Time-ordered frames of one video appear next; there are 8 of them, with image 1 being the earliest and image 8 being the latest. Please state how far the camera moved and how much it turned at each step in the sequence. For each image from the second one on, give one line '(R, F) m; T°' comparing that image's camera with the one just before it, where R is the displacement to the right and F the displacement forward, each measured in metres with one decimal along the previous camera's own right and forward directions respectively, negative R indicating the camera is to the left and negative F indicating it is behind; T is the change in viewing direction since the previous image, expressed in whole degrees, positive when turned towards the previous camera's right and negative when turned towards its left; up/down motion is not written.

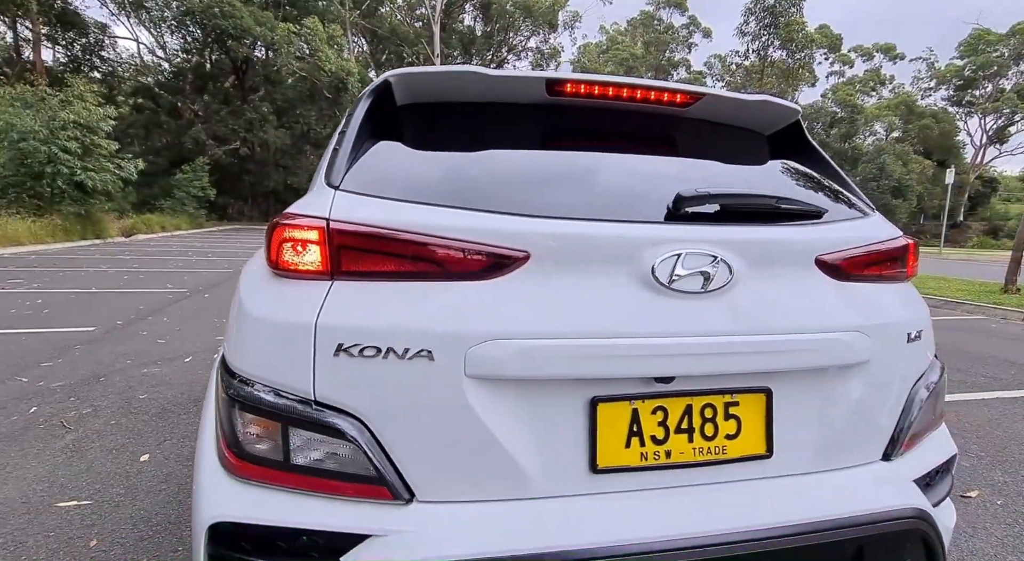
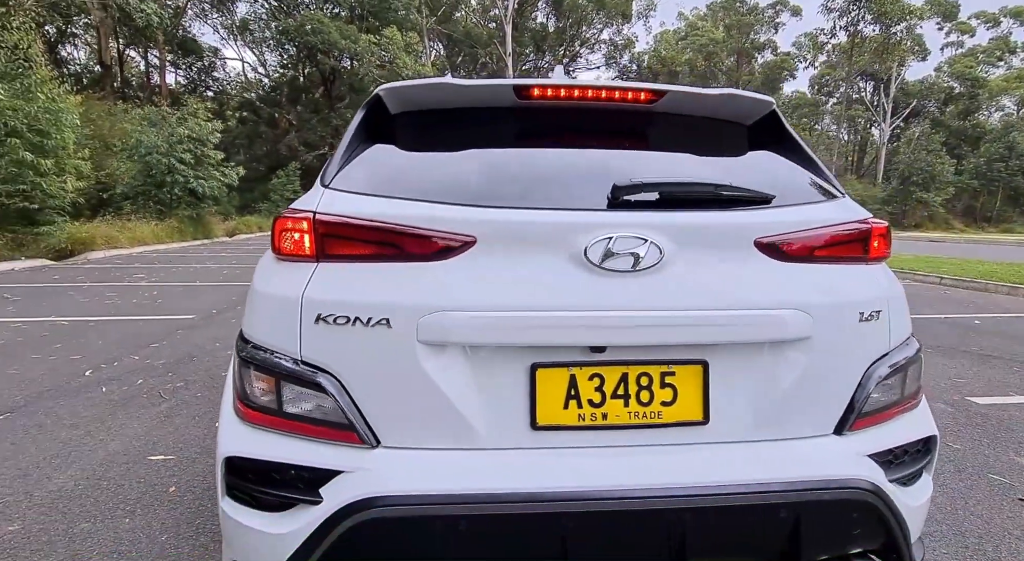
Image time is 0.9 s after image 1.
(+0.3, -0.1) m; -9°
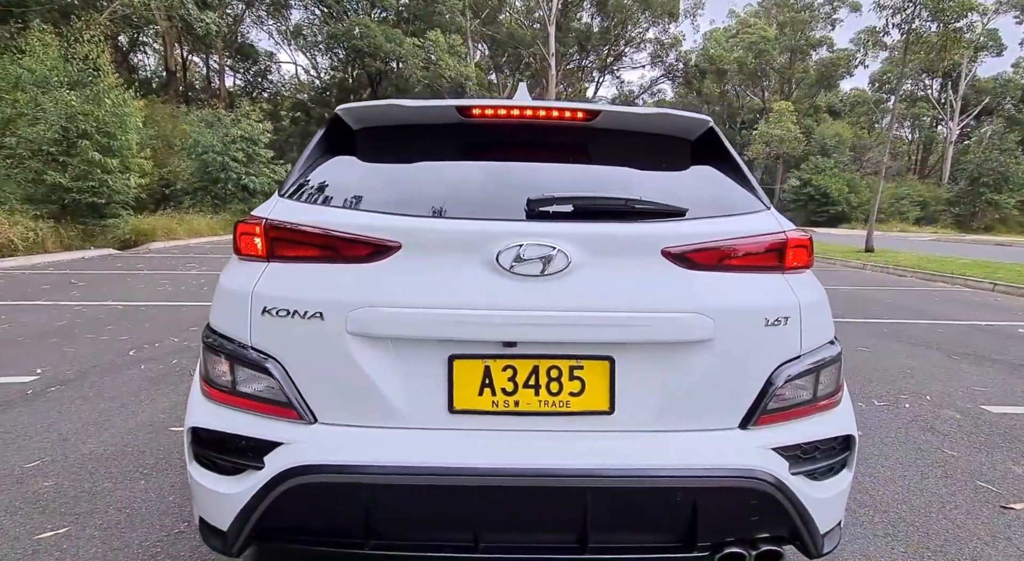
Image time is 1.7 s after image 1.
(+0.3, -0.1) m; -5°
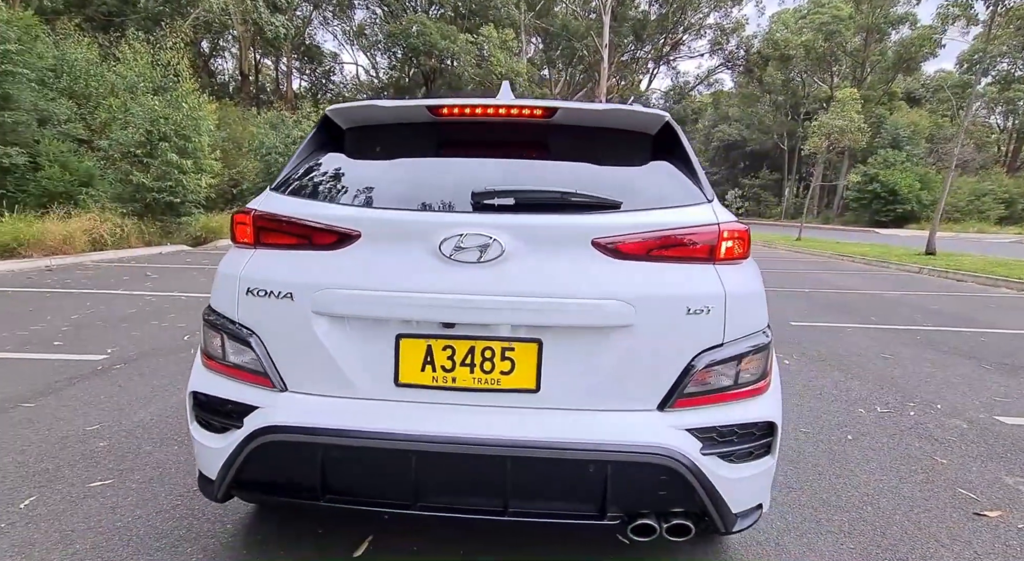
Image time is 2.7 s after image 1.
(+0.4, -0.2) m; -6°
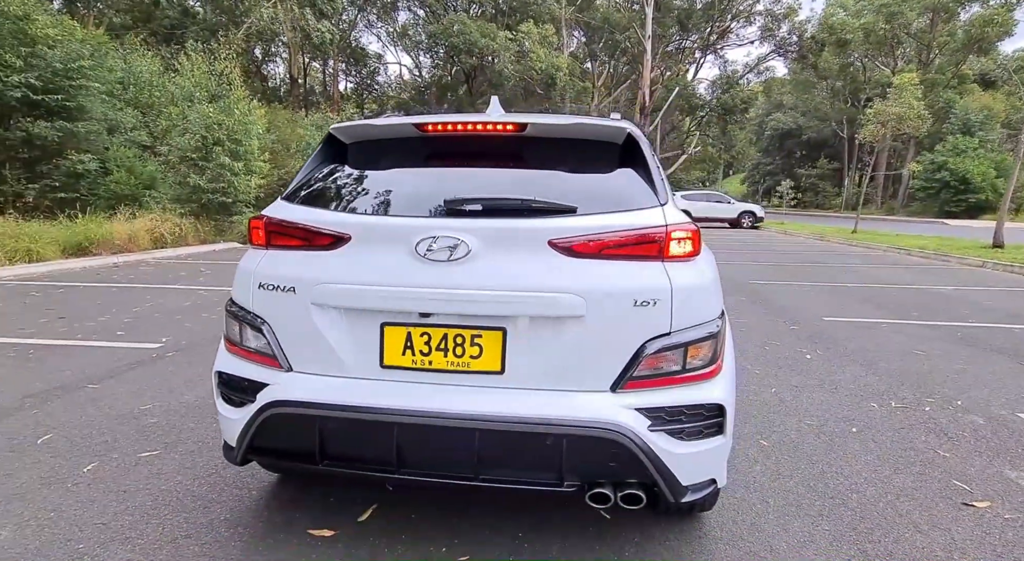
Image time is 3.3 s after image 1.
(+0.3, -0.2) m; -5°
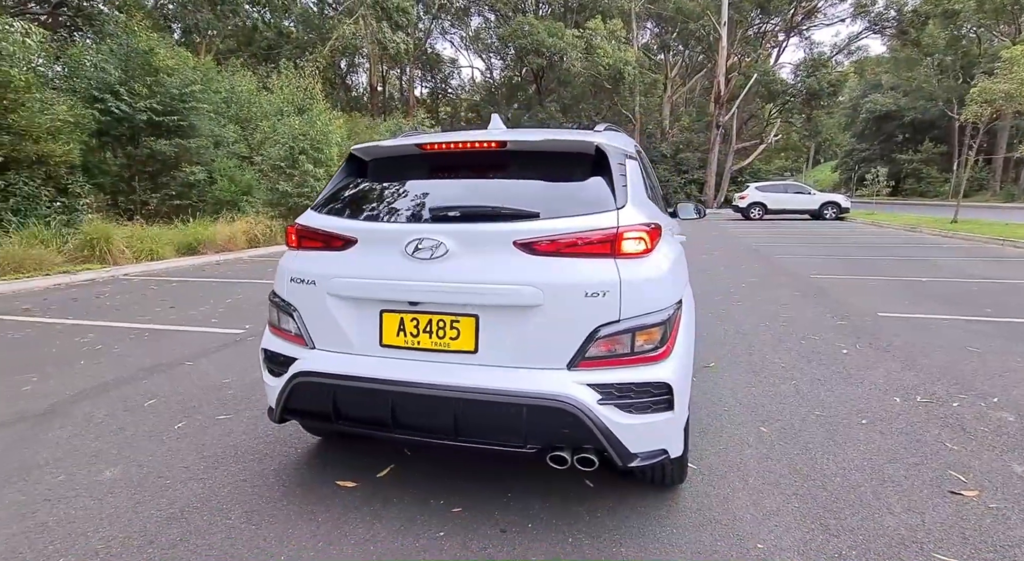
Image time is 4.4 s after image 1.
(+0.4, -0.3) m; -9°
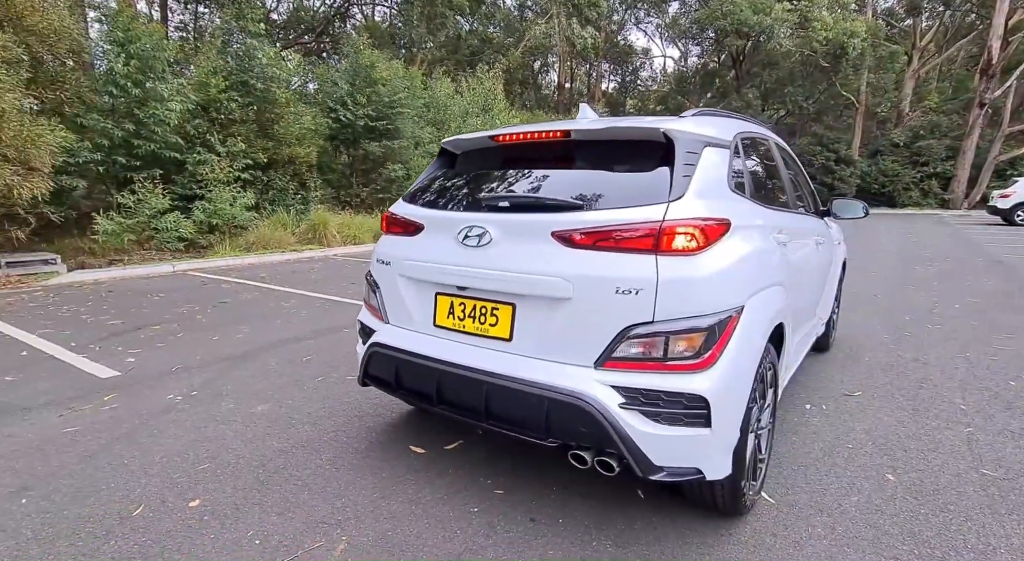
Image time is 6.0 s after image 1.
(+0.6, +0.1) m; -20°
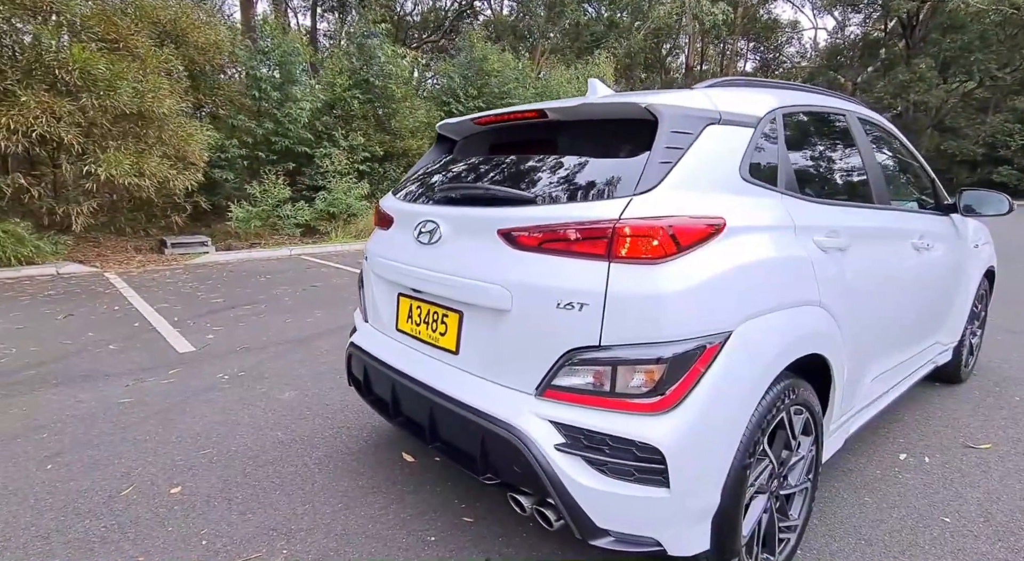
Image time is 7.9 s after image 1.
(+0.6, +0.4) m; -14°
